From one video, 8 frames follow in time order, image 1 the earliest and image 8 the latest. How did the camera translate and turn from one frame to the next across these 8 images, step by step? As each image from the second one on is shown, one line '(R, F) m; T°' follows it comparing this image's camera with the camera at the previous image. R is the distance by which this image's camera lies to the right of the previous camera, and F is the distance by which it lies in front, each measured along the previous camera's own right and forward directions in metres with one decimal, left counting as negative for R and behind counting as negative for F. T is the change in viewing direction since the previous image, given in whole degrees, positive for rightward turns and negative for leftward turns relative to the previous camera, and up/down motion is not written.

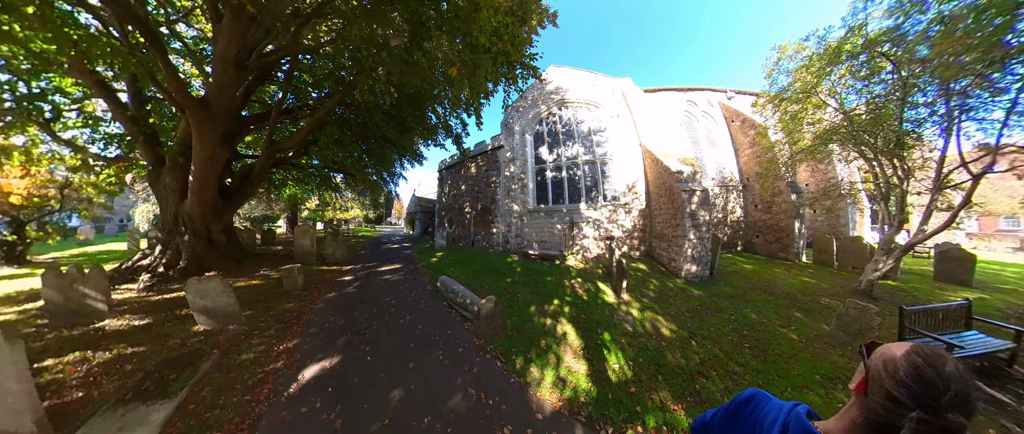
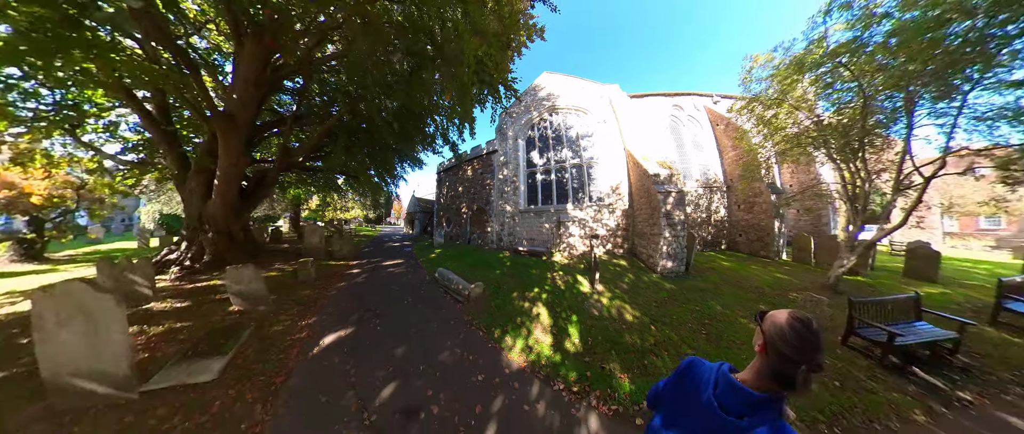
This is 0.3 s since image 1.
(+0.4, -0.5) m; -2°
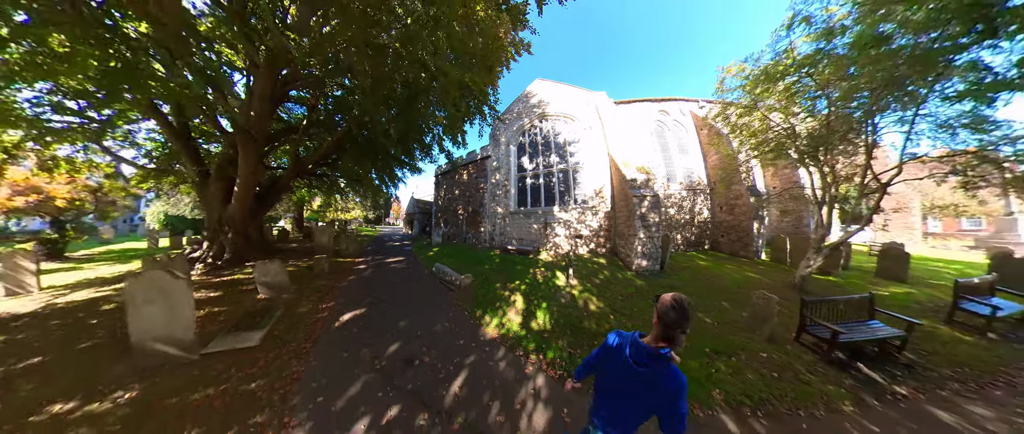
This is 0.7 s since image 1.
(+0.6, -0.6) m; -2°
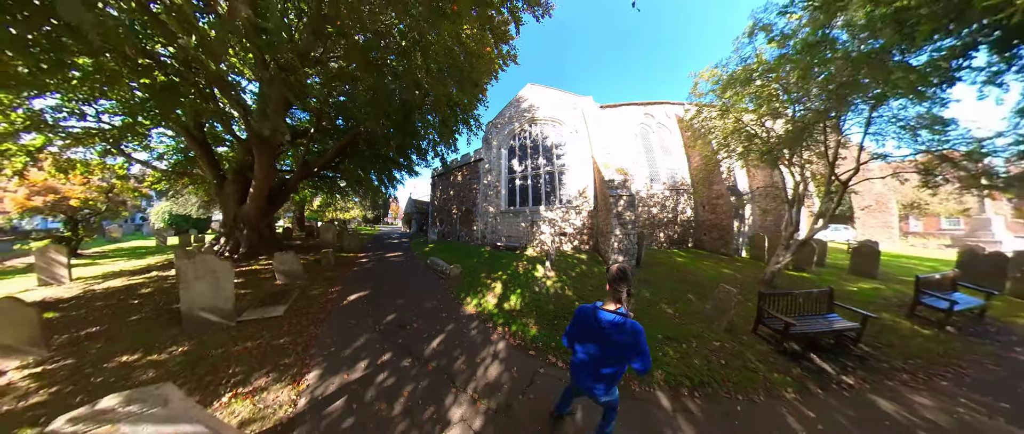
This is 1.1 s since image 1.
(+0.7, -0.5) m; -2°
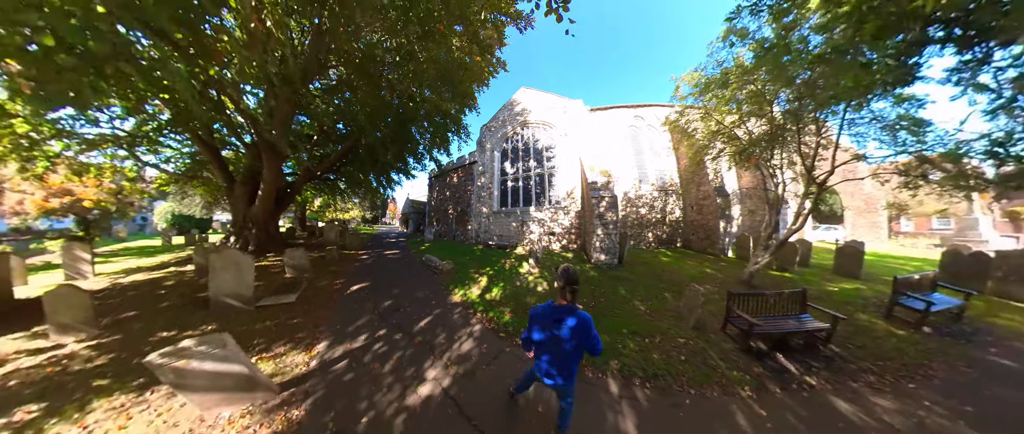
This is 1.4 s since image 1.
(+0.6, -0.4) m; -2°
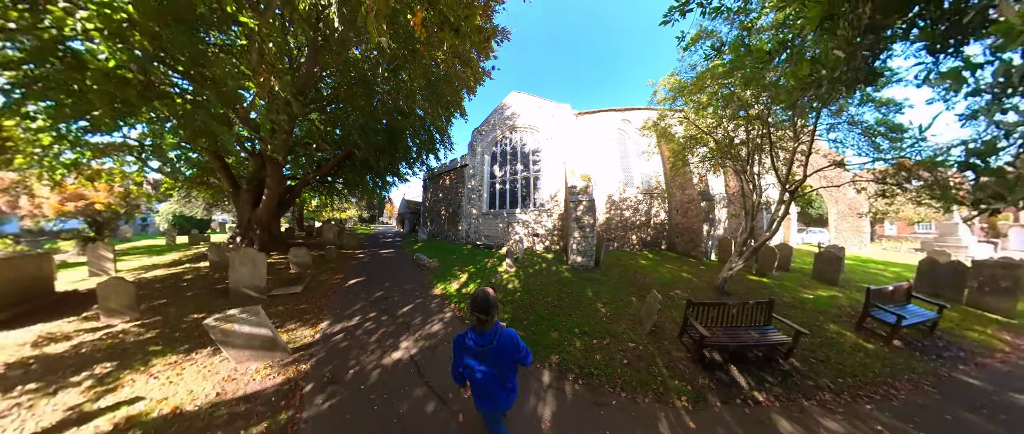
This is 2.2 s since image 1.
(+0.9, -0.3) m; -3°
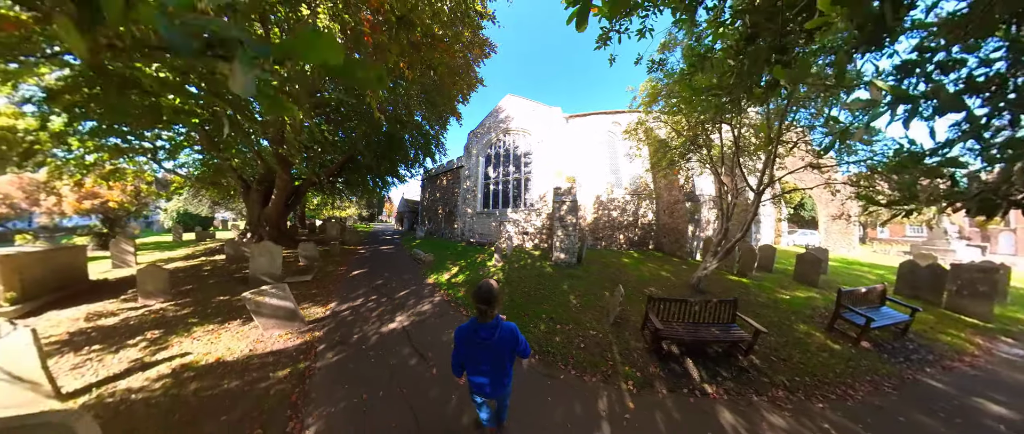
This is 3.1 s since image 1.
(+0.8, -0.4) m; -3°
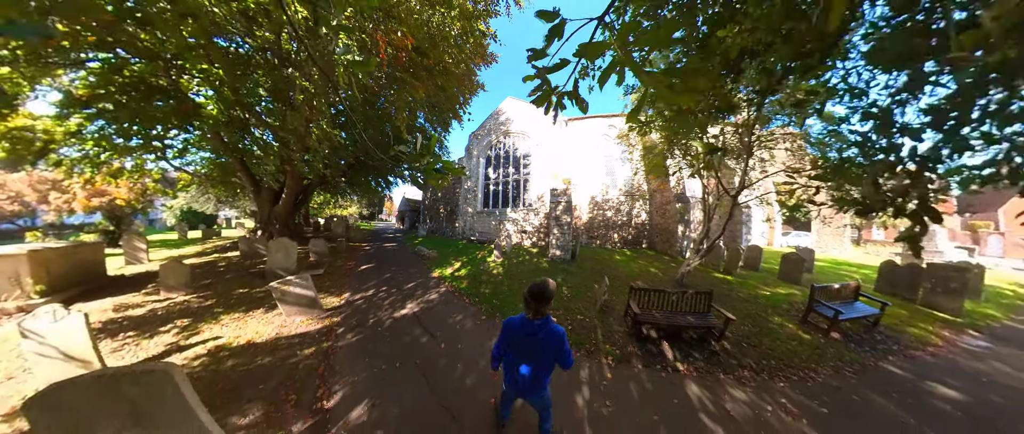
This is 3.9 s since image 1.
(+0.3, -0.6) m; -1°
